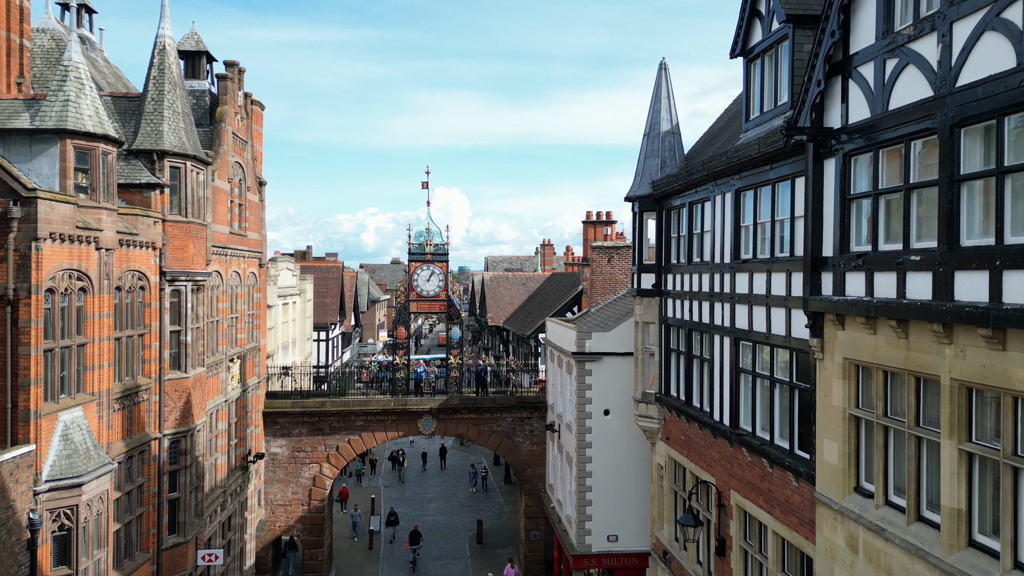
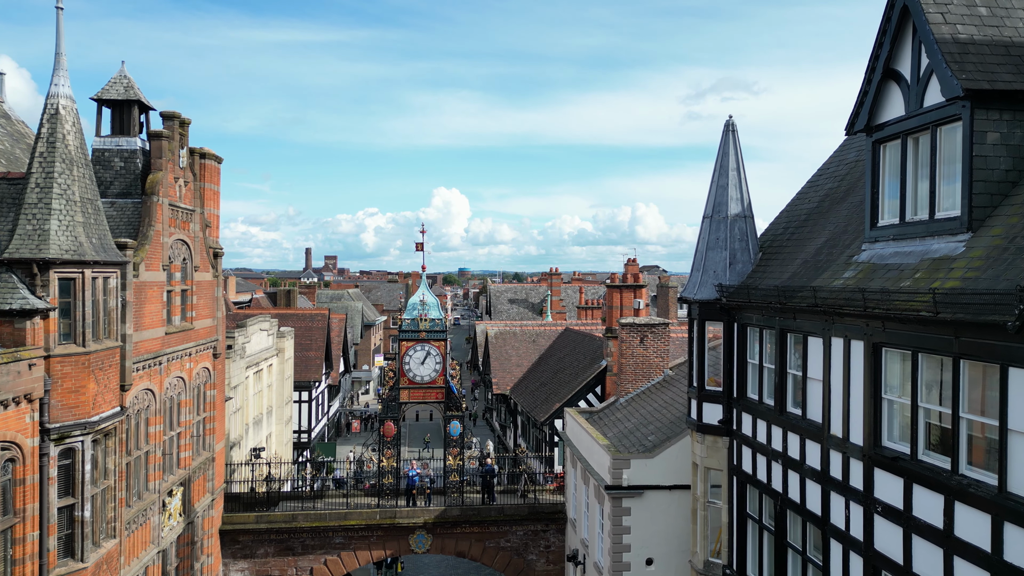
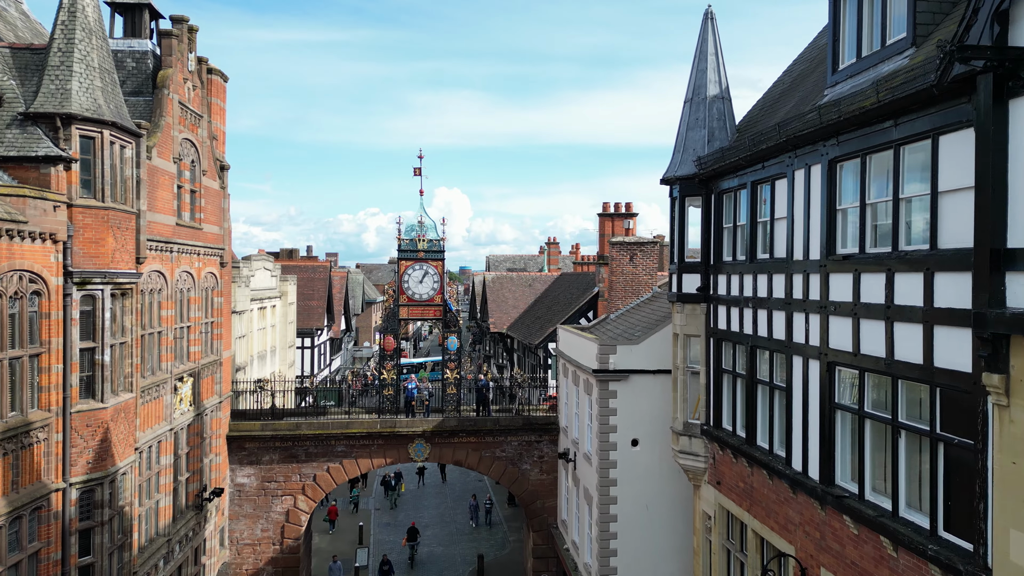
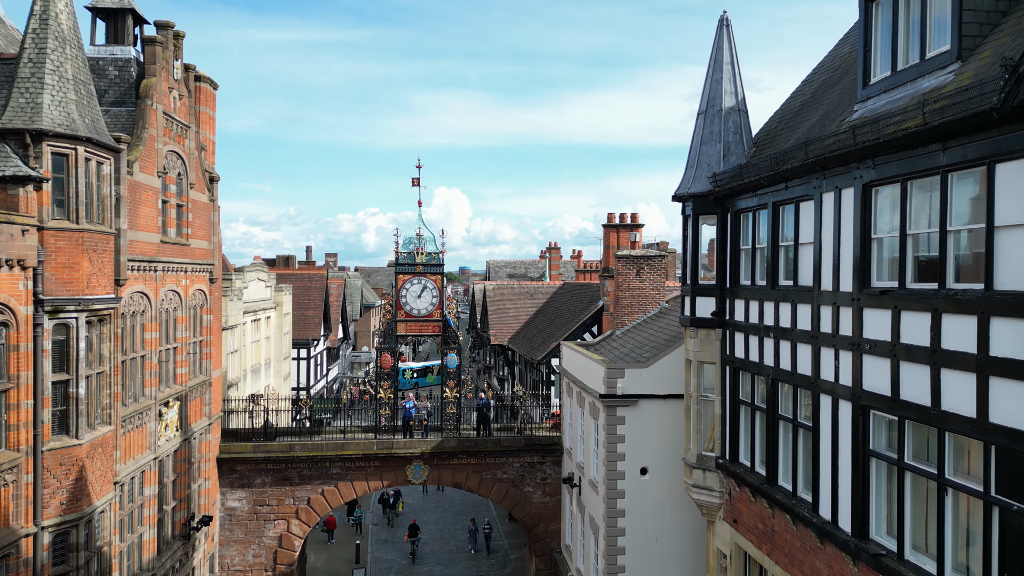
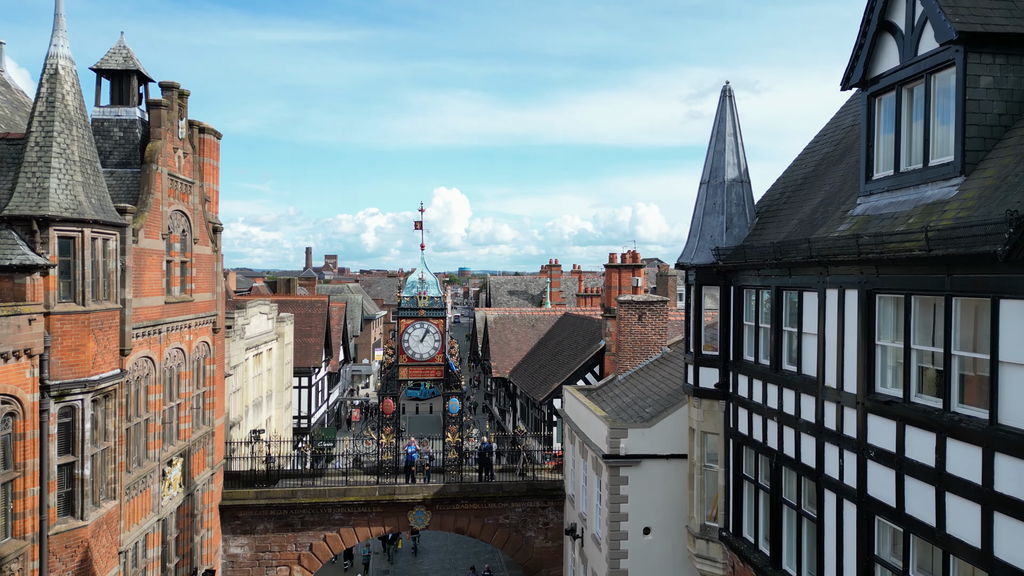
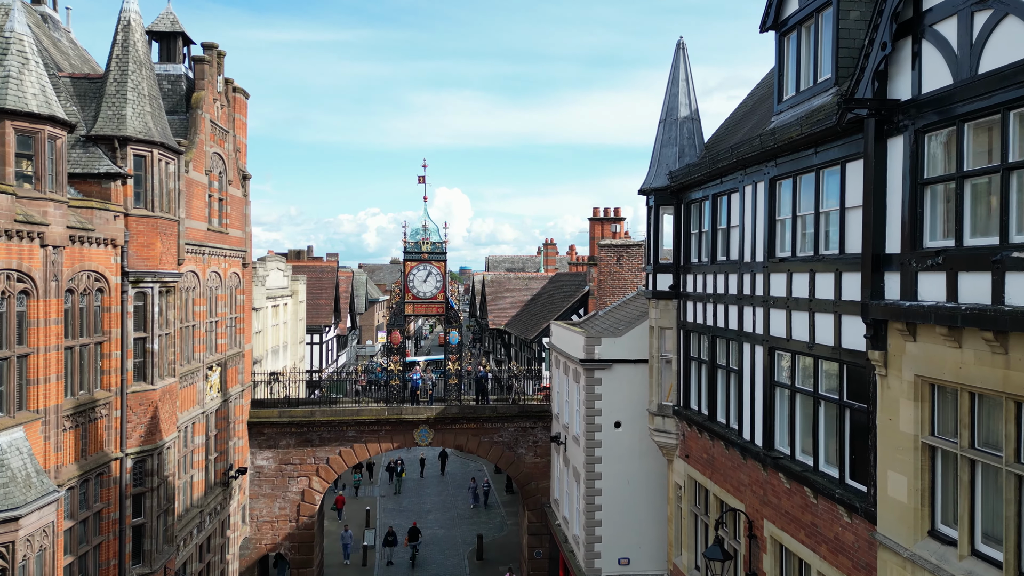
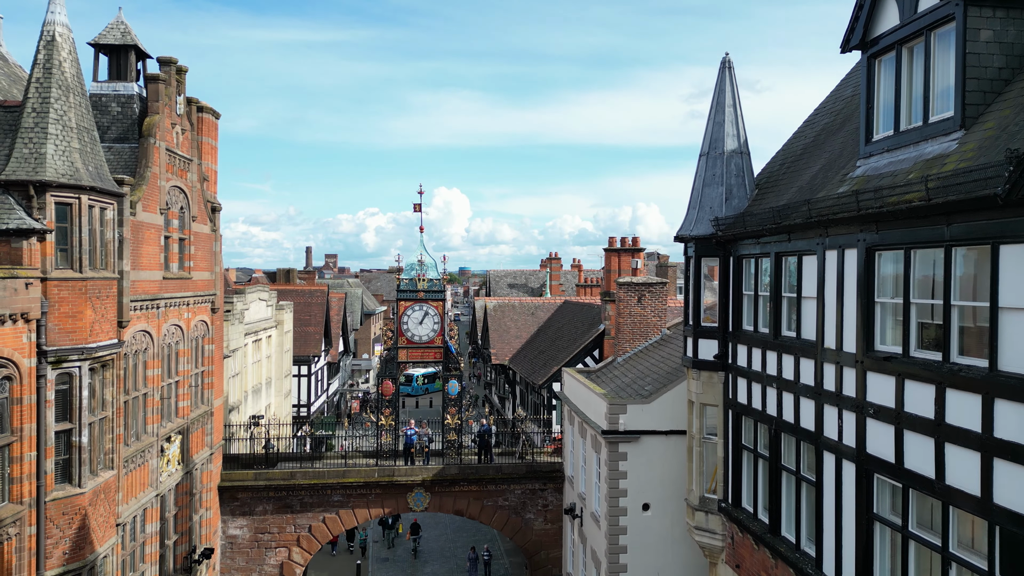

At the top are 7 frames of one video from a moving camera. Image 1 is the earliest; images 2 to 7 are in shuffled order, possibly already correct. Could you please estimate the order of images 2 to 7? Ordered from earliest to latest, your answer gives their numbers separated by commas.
6, 3, 4, 7, 5, 2
